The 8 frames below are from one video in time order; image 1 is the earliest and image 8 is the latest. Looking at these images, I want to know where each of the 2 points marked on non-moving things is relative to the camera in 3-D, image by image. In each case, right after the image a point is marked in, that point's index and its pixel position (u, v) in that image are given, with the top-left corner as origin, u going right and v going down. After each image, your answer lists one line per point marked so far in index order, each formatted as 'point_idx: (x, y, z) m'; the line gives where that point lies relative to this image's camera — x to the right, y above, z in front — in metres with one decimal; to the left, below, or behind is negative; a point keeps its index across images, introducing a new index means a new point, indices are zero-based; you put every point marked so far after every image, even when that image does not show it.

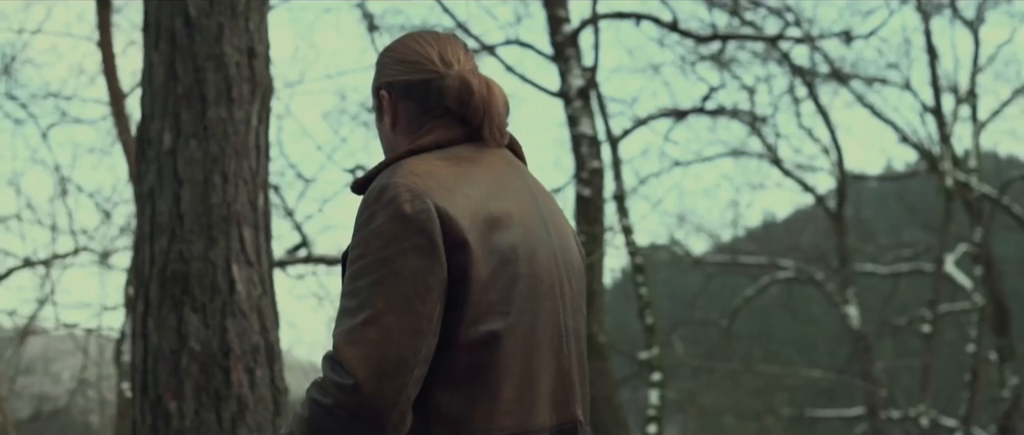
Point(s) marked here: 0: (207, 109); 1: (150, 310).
0: (-0.7, +0.2, +3.6) m
1: (-0.8, -0.2, +3.4) m
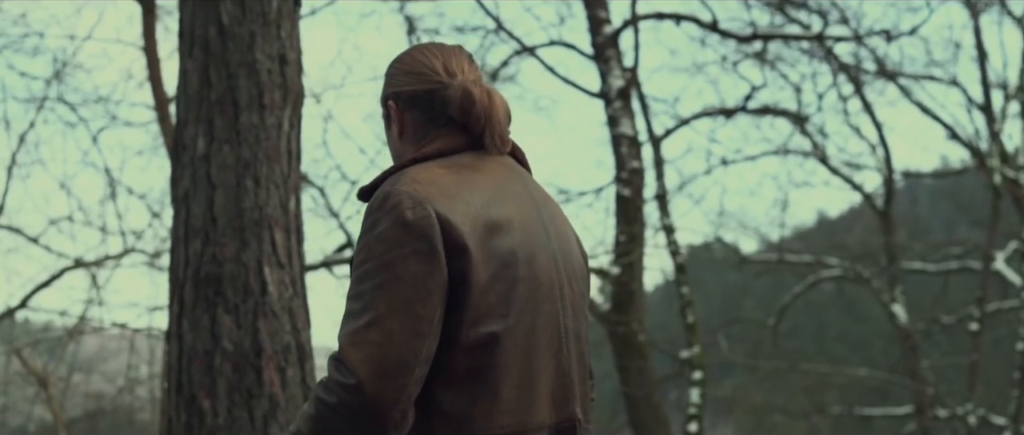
0: (-0.6, +0.2, +3.7) m
1: (-0.7, -0.2, +3.5) m
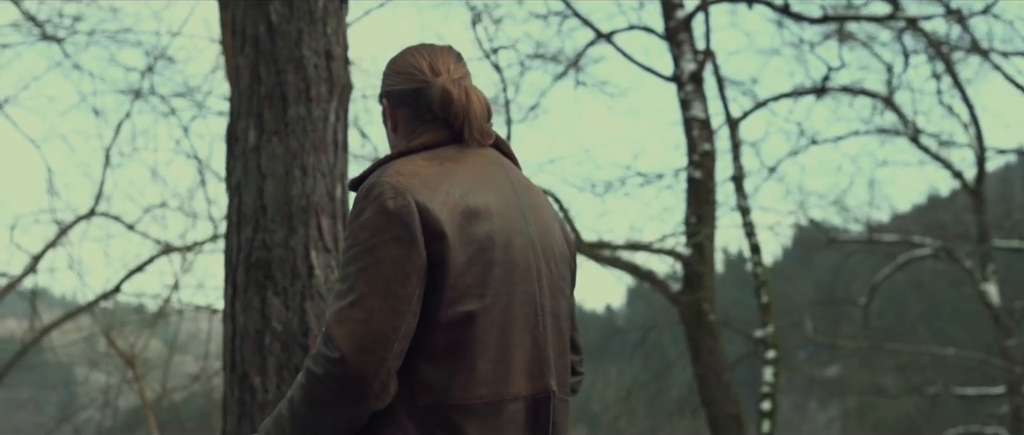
0: (-0.6, +0.3, +3.9) m
1: (-0.7, -0.2, +3.8) m
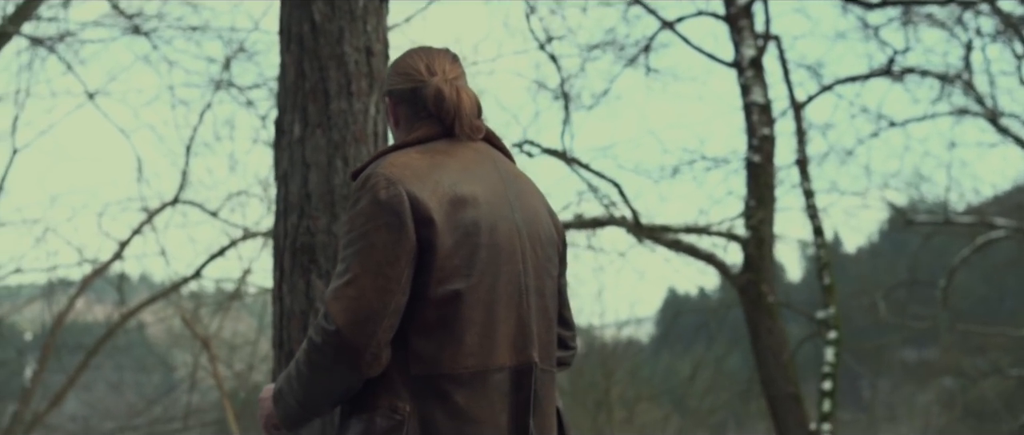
0: (-0.5, +0.3, +4.1) m
1: (-0.6, -0.2, +4.0) m
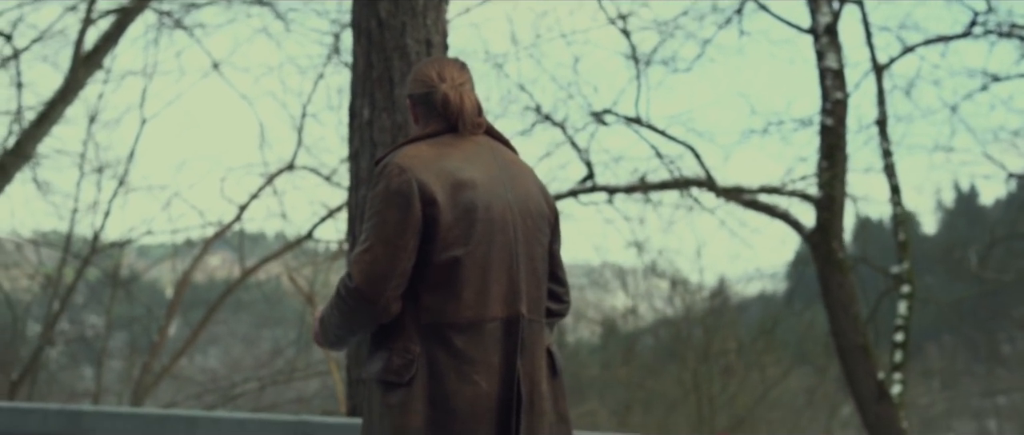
0: (-0.4, +0.4, +4.7) m
1: (-0.5, -0.1, +4.6) m
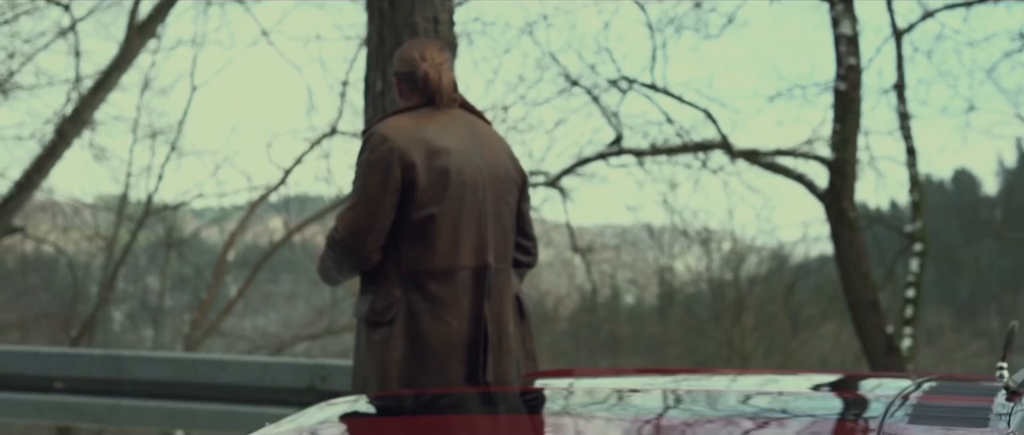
0: (-0.4, +0.5, +5.1) m
1: (-0.5, 0.0, +5.1) m
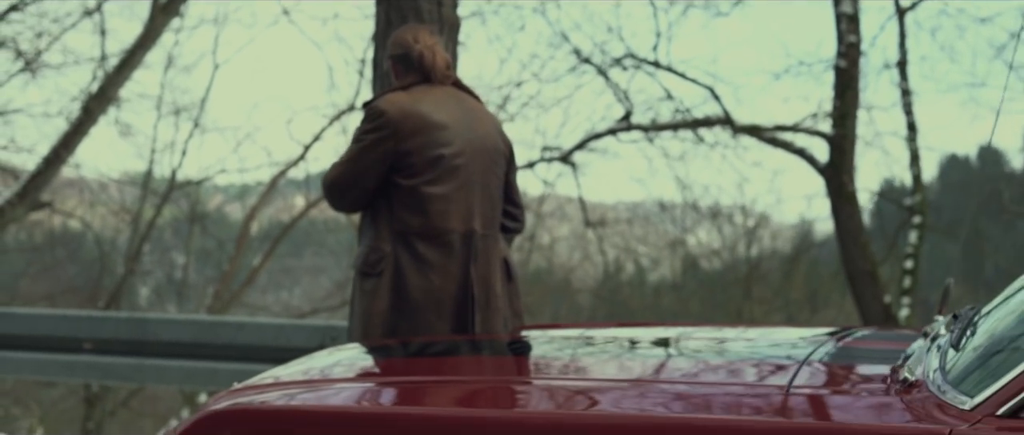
0: (-0.4, +0.6, +5.5) m
1: (-0.5, +0.1, +5.4) m
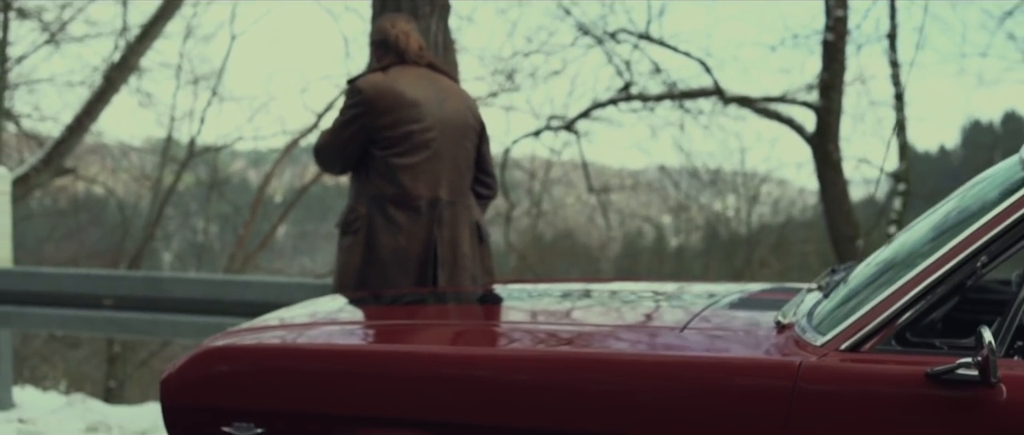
0: (-0.4, +0.7, +5.9) m
1: (-0.5, +0.3, +5.9) m
